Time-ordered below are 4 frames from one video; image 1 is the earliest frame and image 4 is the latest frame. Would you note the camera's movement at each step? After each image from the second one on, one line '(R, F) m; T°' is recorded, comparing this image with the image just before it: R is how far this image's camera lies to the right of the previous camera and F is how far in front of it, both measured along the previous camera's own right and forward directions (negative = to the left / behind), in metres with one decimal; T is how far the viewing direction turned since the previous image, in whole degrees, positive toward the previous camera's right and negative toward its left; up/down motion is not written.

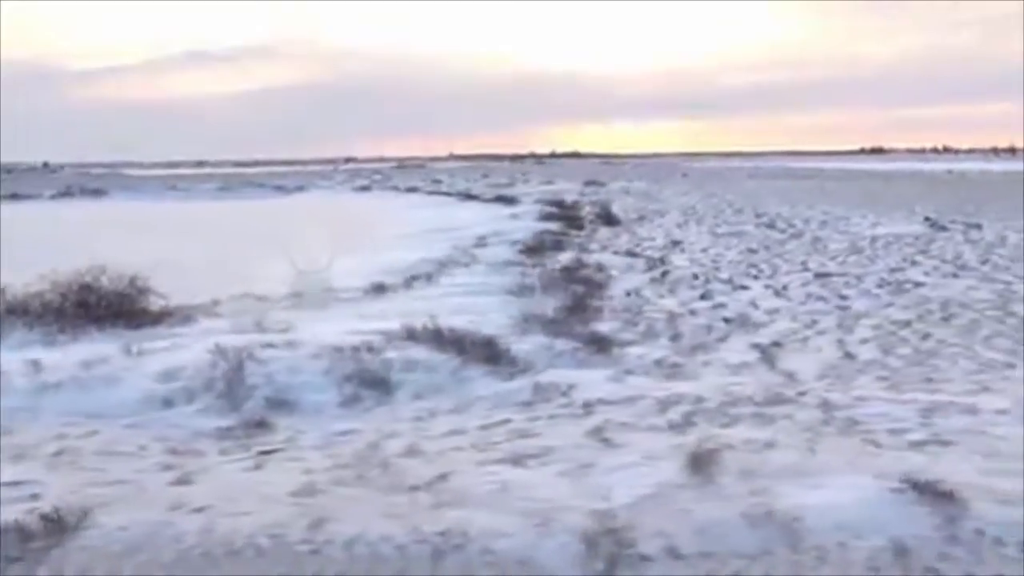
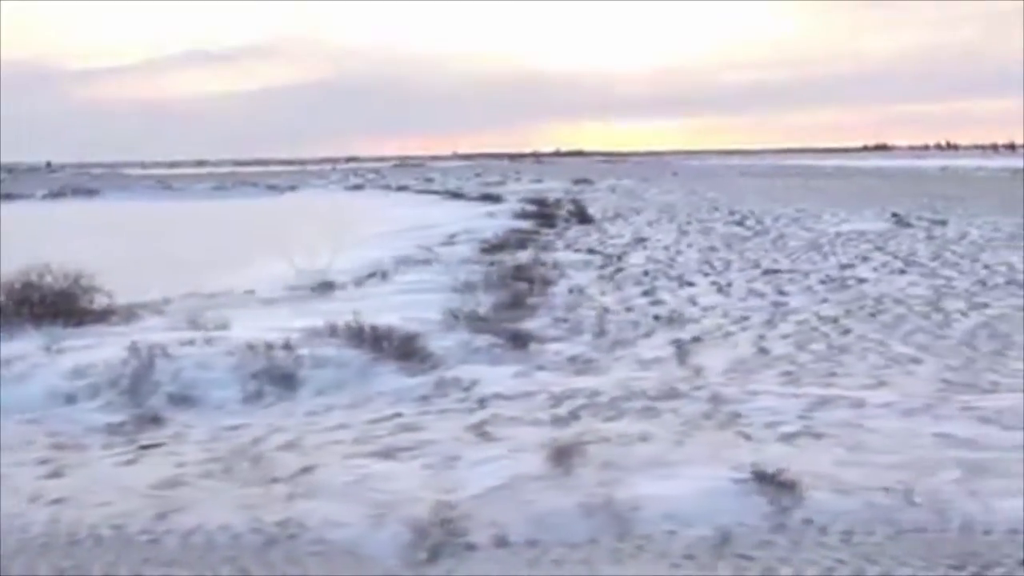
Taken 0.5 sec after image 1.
(+1.5, -0.1) m; 0°
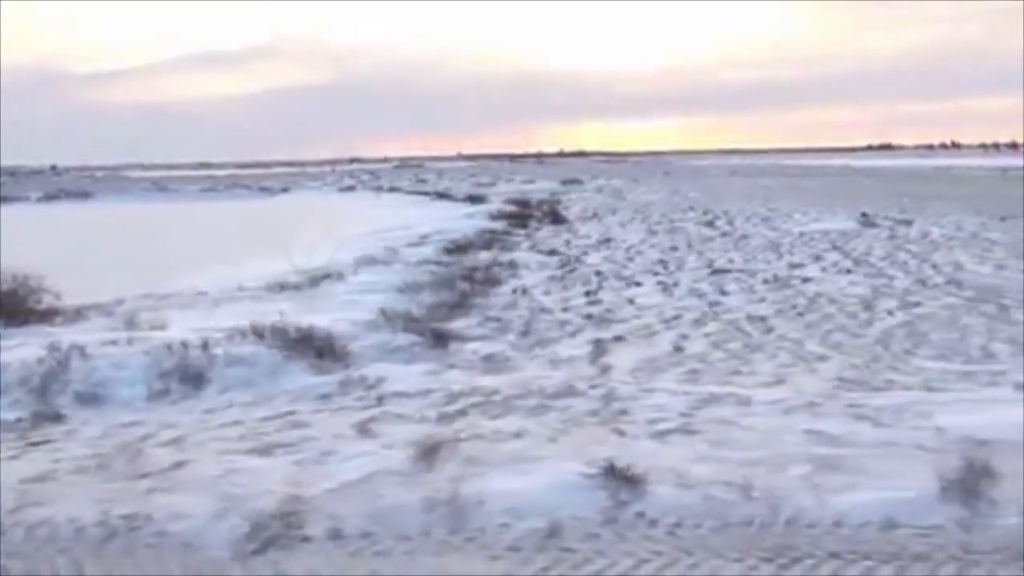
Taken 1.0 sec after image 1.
(+1.5, -0.2) m; 0°
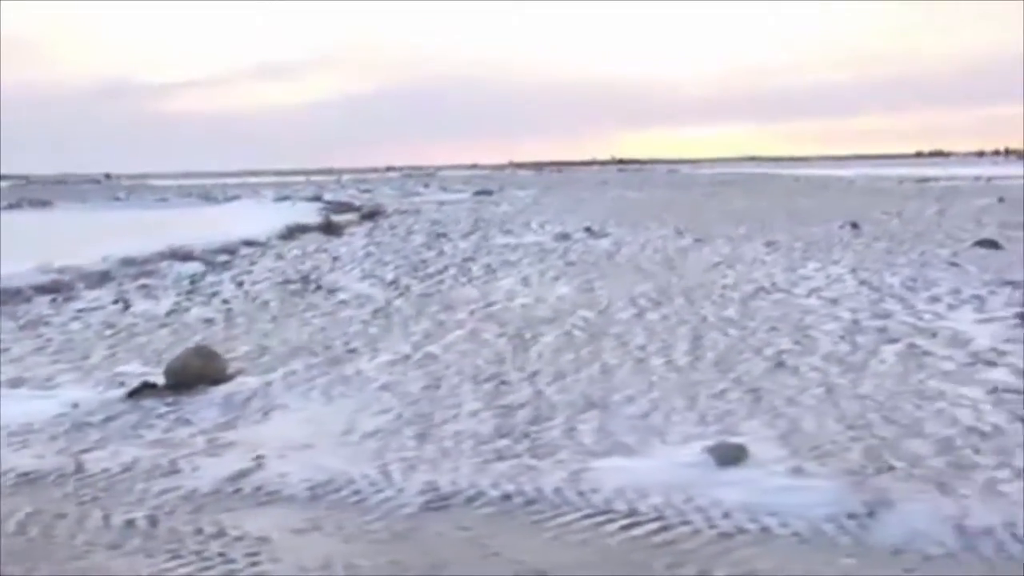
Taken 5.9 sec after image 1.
(+13.8, -1.1) m; -3°
